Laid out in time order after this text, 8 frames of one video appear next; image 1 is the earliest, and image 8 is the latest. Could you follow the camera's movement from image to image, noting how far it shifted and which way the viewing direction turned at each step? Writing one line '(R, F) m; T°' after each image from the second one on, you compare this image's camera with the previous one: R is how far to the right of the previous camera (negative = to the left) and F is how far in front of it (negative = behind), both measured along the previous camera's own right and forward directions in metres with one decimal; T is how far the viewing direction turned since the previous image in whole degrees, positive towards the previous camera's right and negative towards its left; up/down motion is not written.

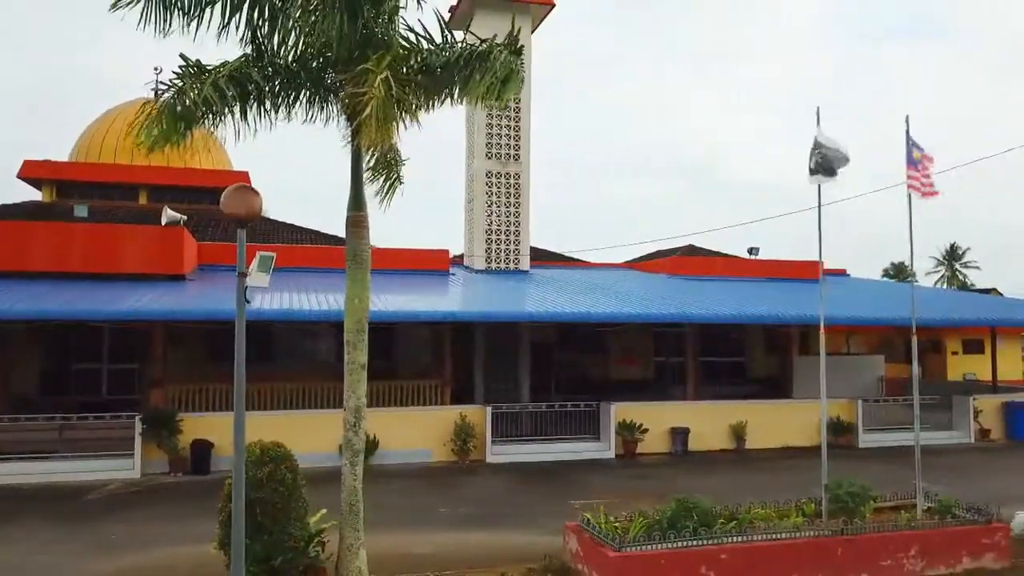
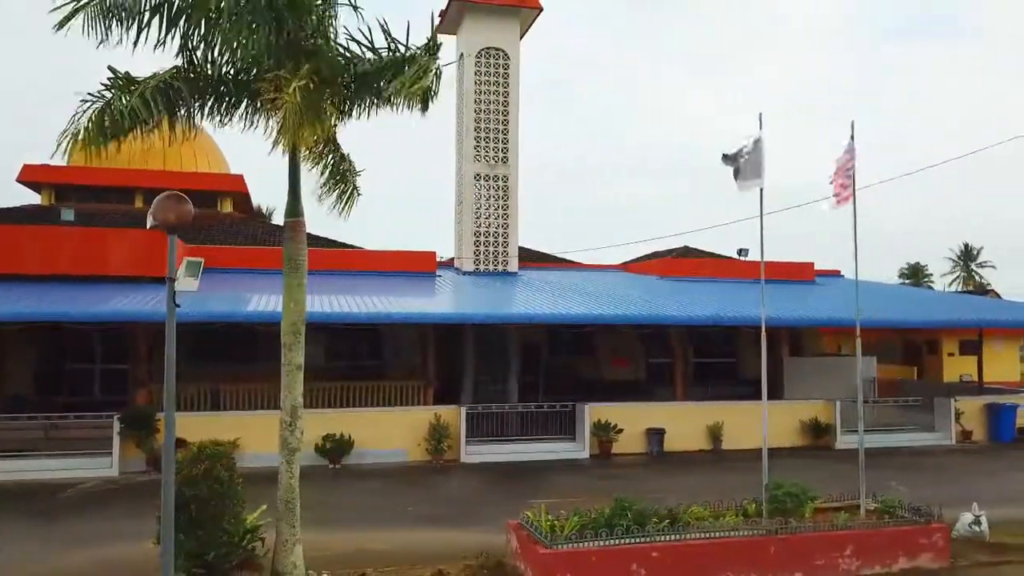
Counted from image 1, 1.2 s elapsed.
(+0.7, -0.2) m; -1°
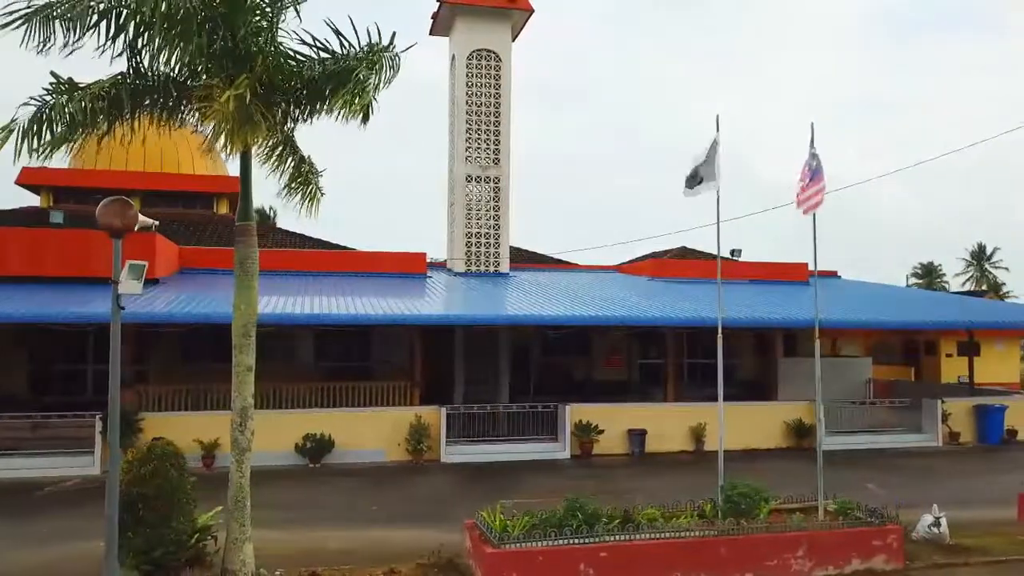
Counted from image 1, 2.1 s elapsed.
(+0.6, -0.1) m; -1°
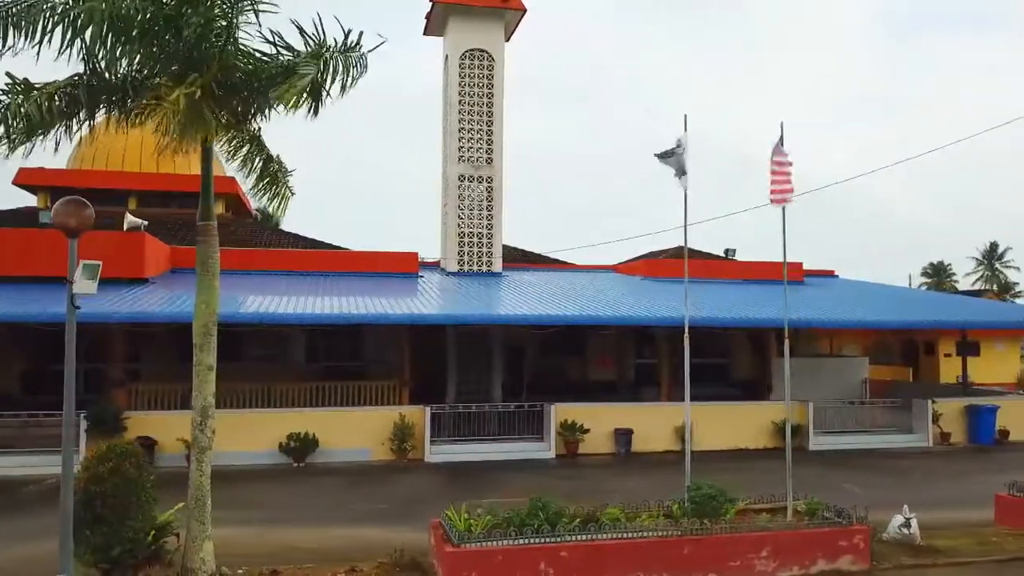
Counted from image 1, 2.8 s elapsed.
(+0.4, 0.0) m; -1°
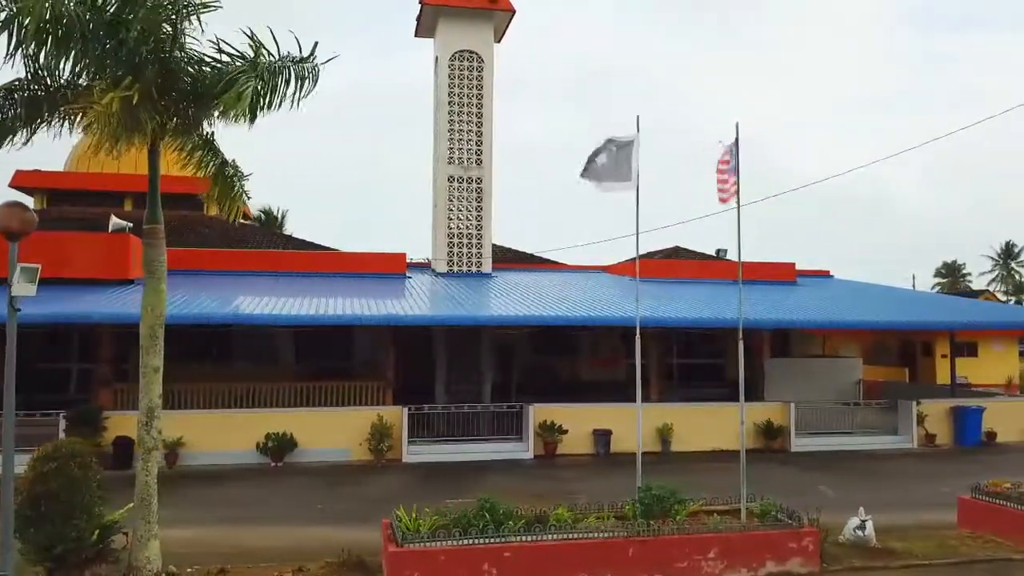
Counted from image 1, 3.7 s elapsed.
(+0.6, 0.0) m; -1°
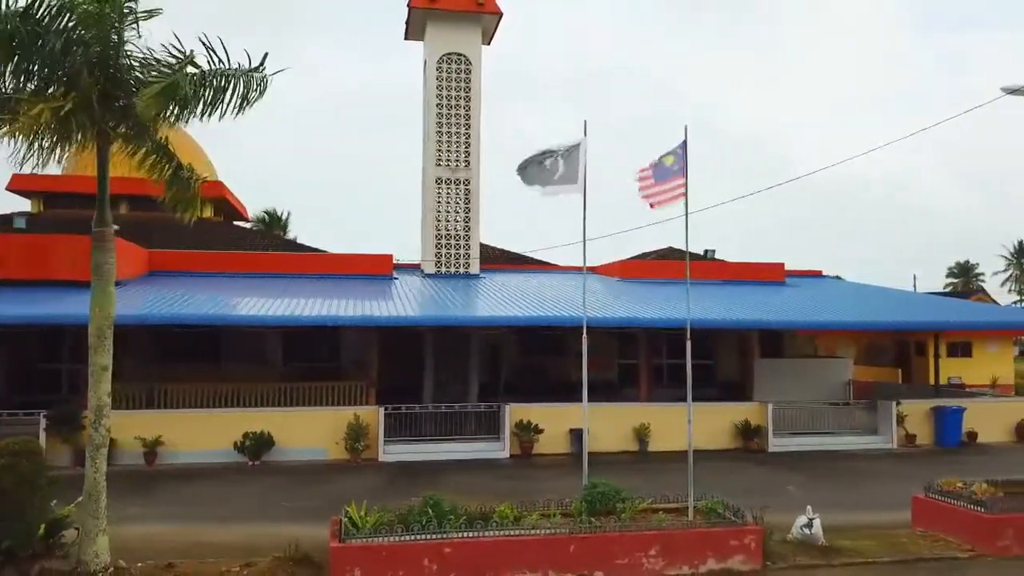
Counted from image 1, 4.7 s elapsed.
(+0.7, -0.1) m; -1°
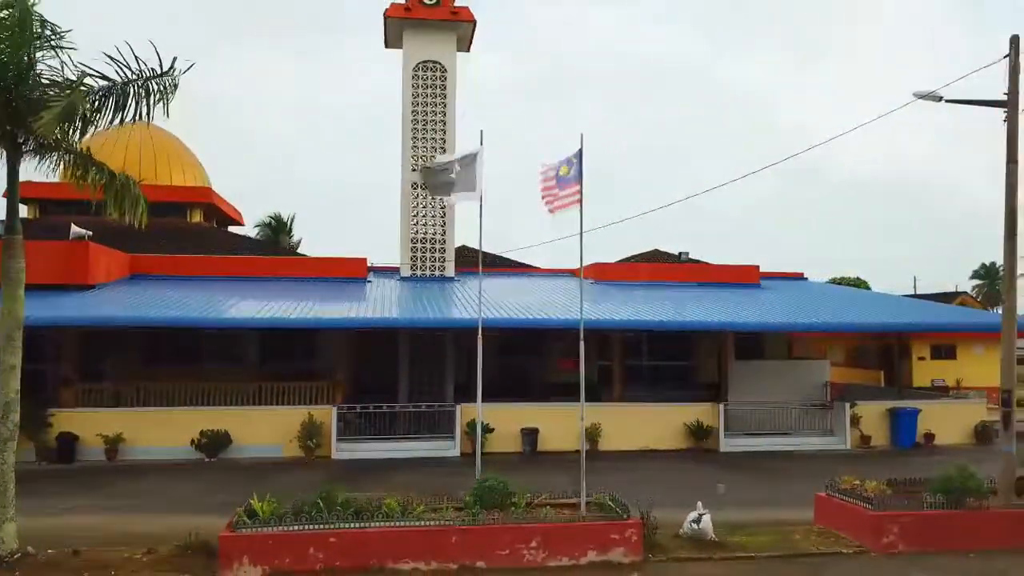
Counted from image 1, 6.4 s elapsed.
(+1.4, -0.3) m; -2°
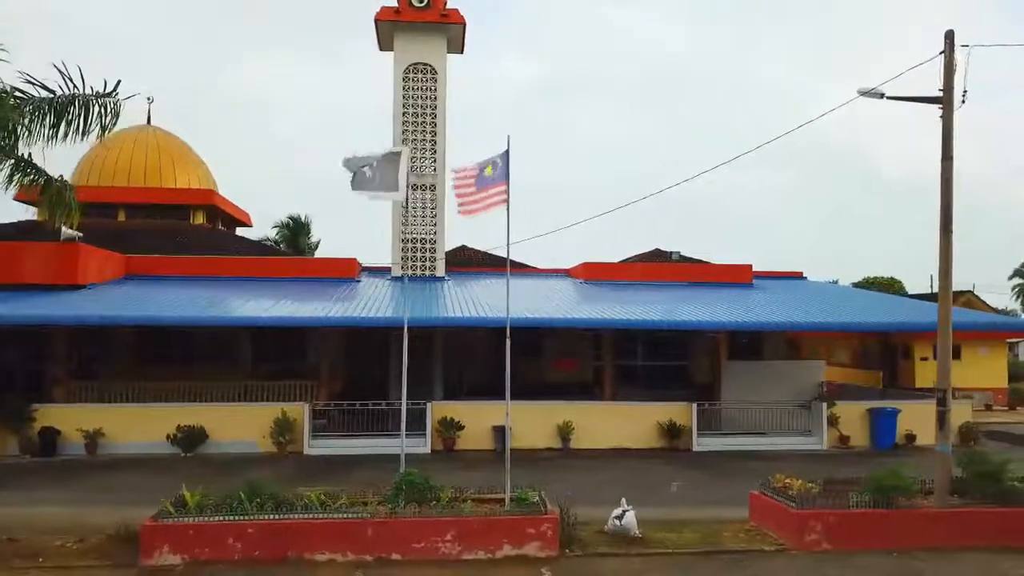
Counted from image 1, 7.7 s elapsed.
(+1.2, -0.1) m; -2°
